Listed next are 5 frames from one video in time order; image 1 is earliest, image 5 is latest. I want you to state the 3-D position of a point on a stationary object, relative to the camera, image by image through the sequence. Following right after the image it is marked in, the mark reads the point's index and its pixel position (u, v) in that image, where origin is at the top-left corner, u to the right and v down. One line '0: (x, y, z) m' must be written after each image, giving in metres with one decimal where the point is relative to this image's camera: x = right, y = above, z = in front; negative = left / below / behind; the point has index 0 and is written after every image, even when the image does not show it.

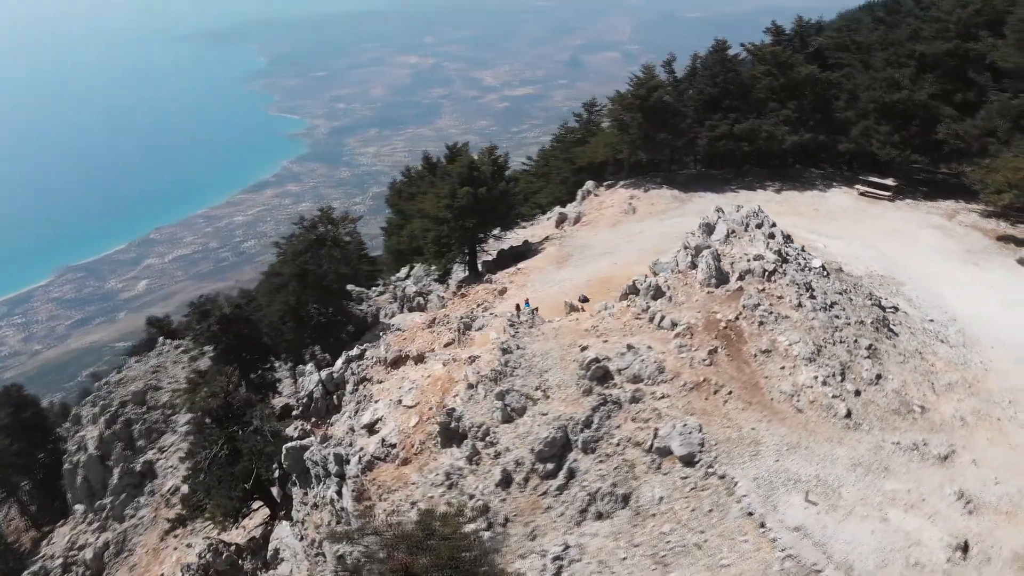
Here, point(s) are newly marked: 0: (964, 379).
0: (+10.6, -2.0, +19.3) m
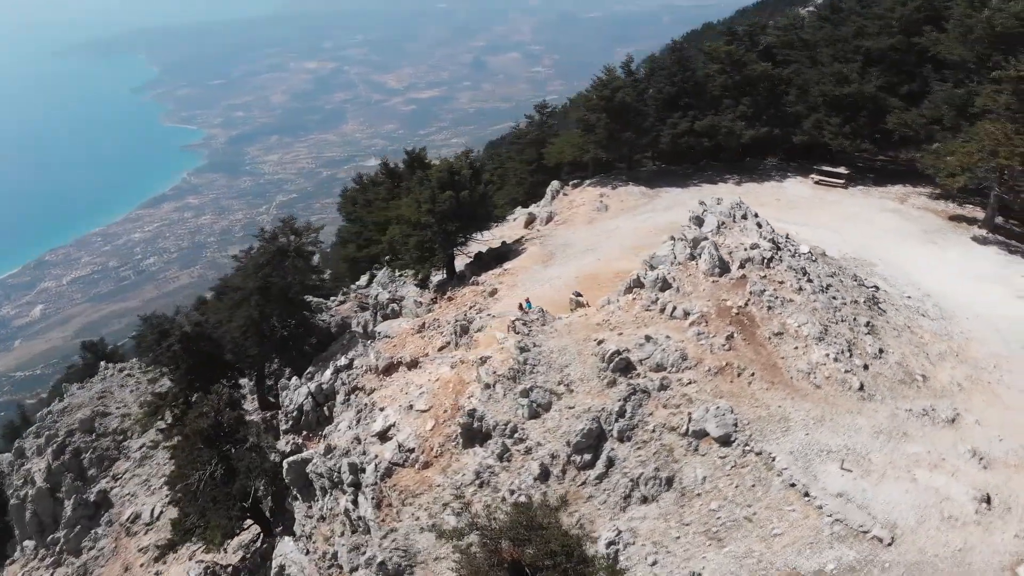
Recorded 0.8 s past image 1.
0: (+11.2, -1.4, +21.0) m
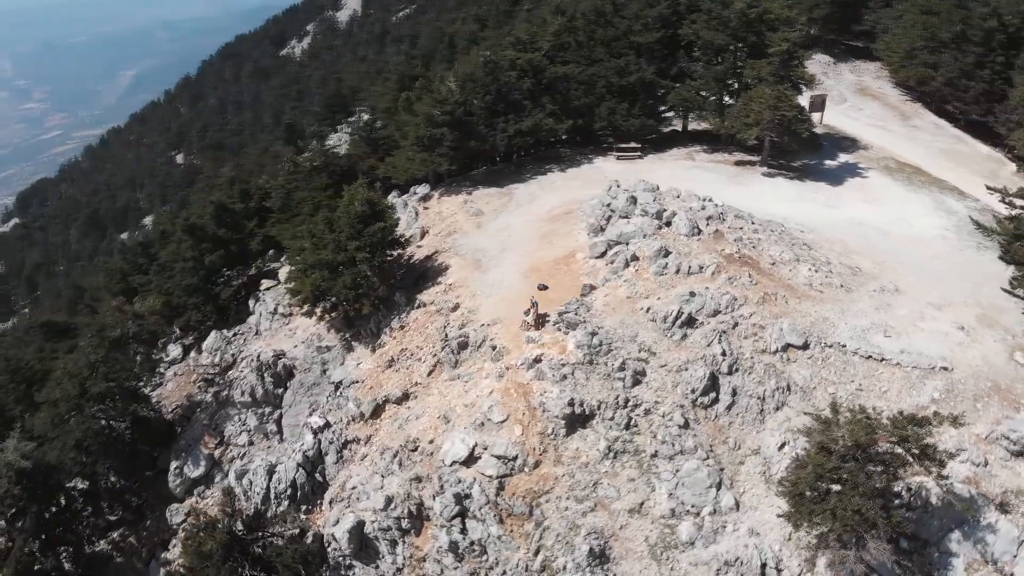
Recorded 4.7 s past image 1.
0: (+11.8, +1.6, +29.6) m
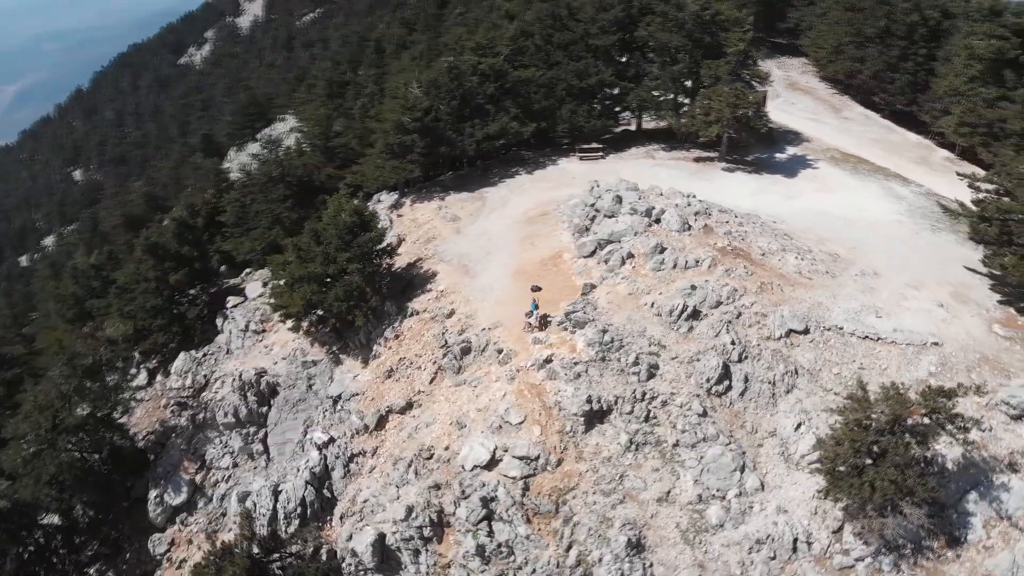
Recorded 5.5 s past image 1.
0: (+11.4, +2.1, +31.2) m
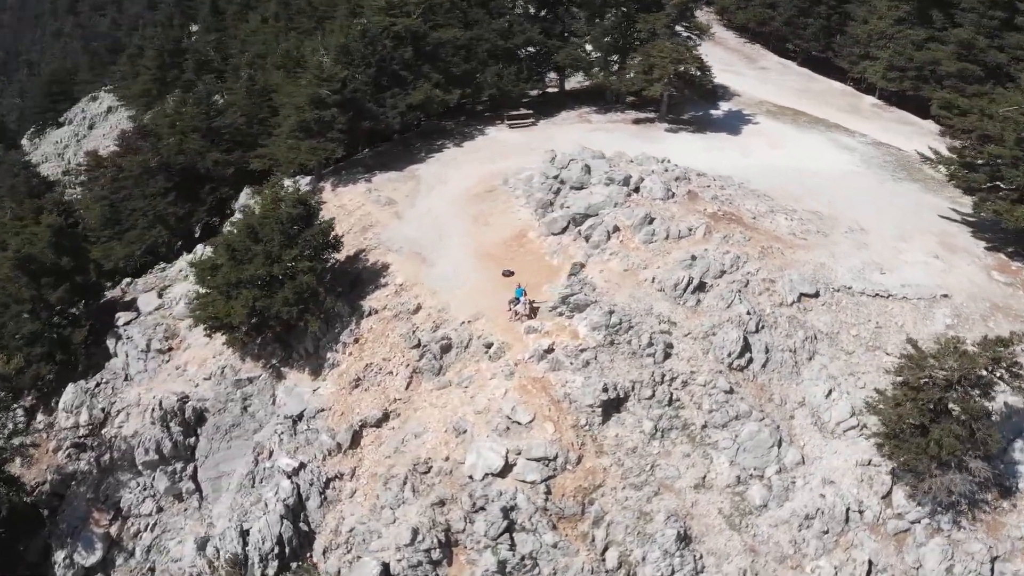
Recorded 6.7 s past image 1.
0: (+10.0, +3.5, +30.6) m
